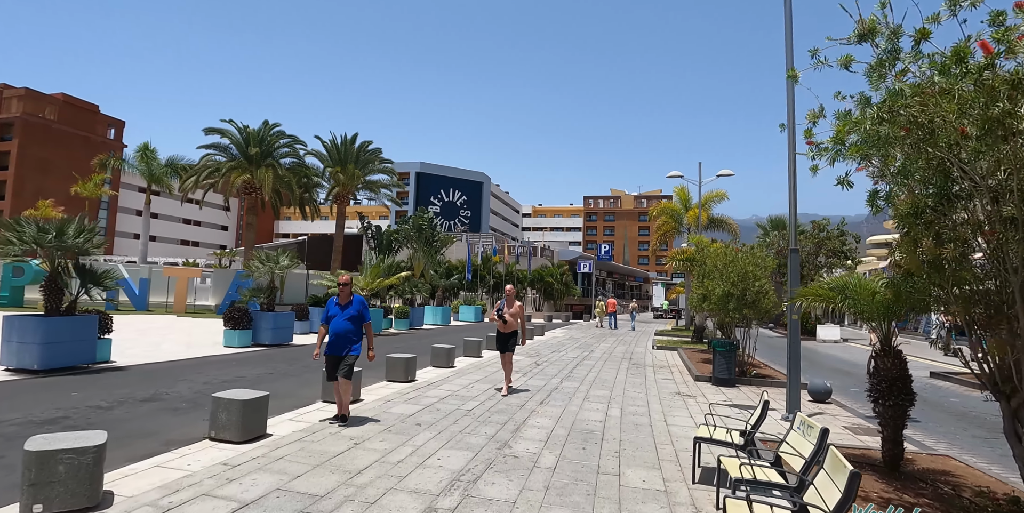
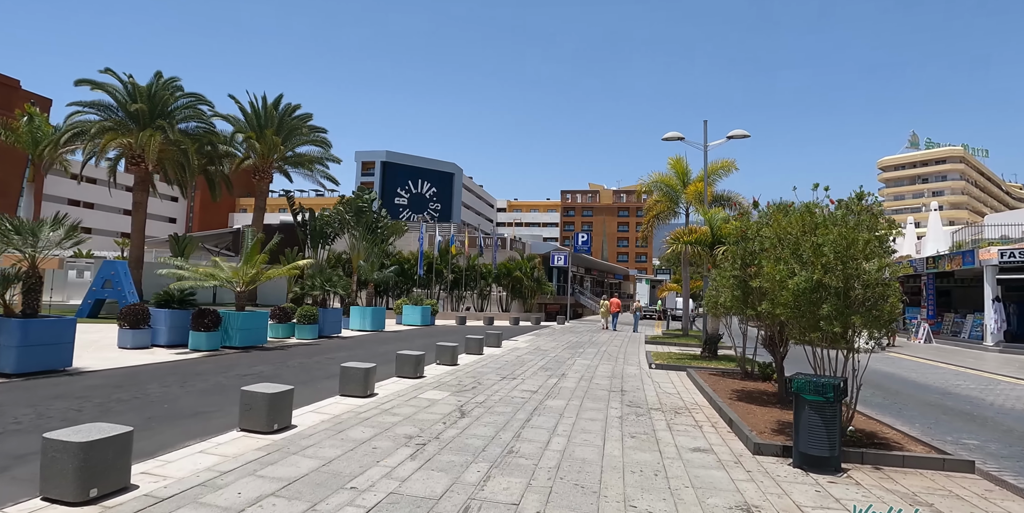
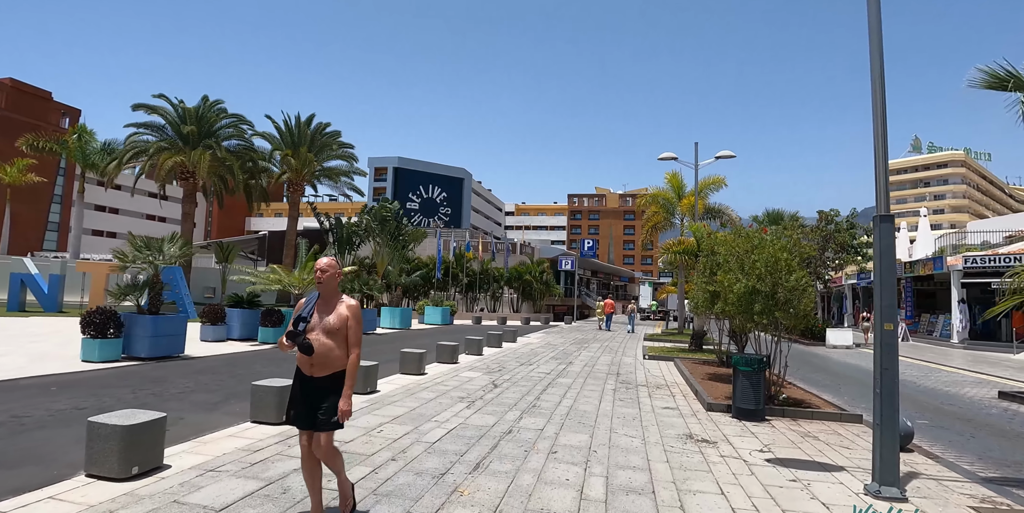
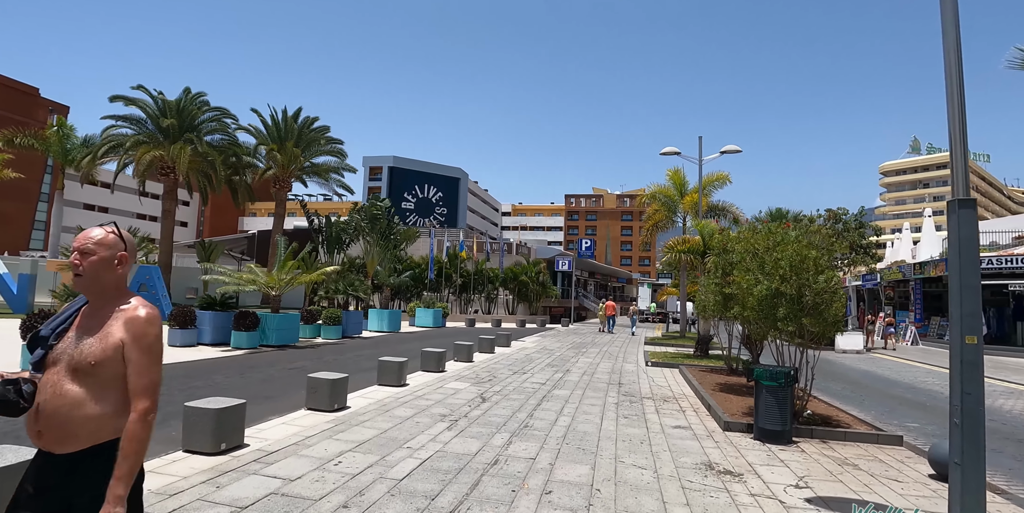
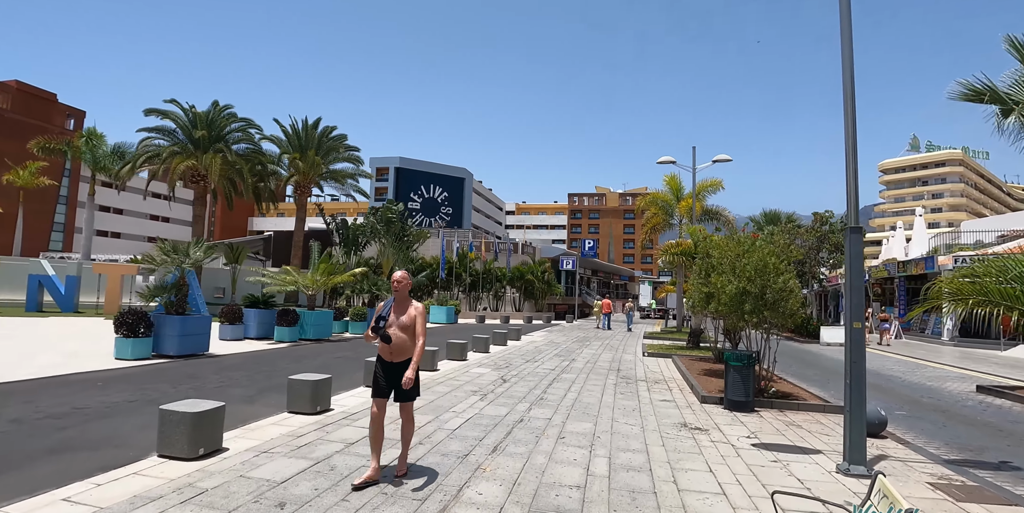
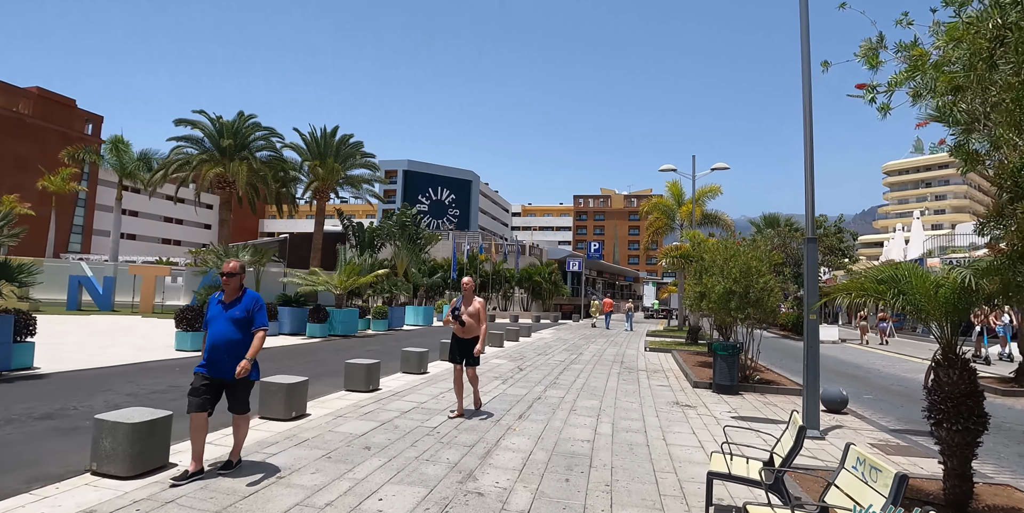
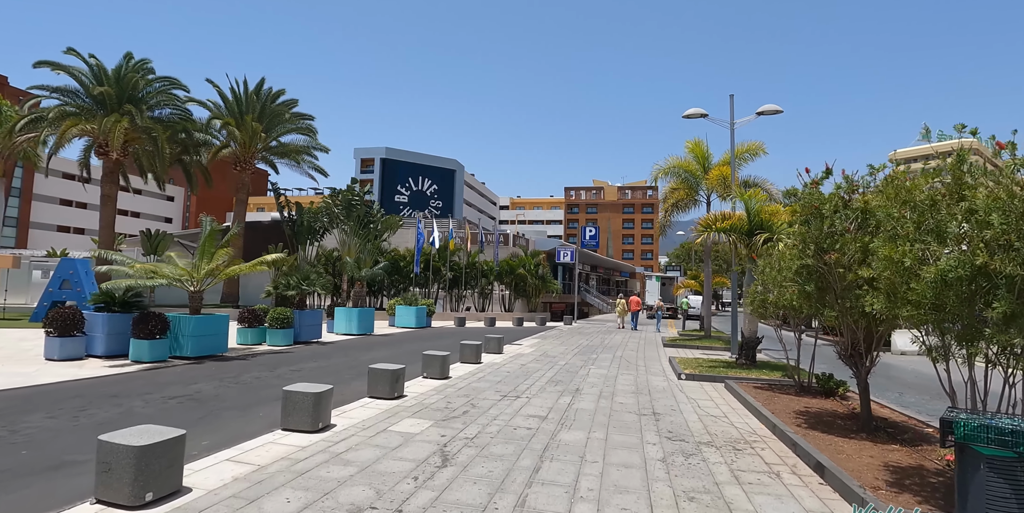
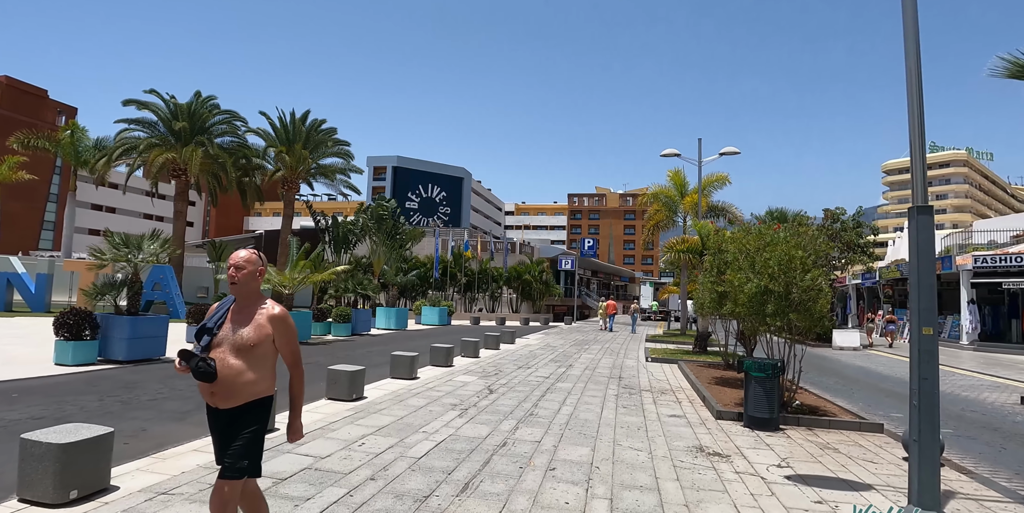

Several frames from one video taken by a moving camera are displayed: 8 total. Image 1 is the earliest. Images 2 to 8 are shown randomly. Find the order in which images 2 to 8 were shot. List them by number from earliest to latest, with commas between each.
6, 5, 3, 8, 4, 2, 7
